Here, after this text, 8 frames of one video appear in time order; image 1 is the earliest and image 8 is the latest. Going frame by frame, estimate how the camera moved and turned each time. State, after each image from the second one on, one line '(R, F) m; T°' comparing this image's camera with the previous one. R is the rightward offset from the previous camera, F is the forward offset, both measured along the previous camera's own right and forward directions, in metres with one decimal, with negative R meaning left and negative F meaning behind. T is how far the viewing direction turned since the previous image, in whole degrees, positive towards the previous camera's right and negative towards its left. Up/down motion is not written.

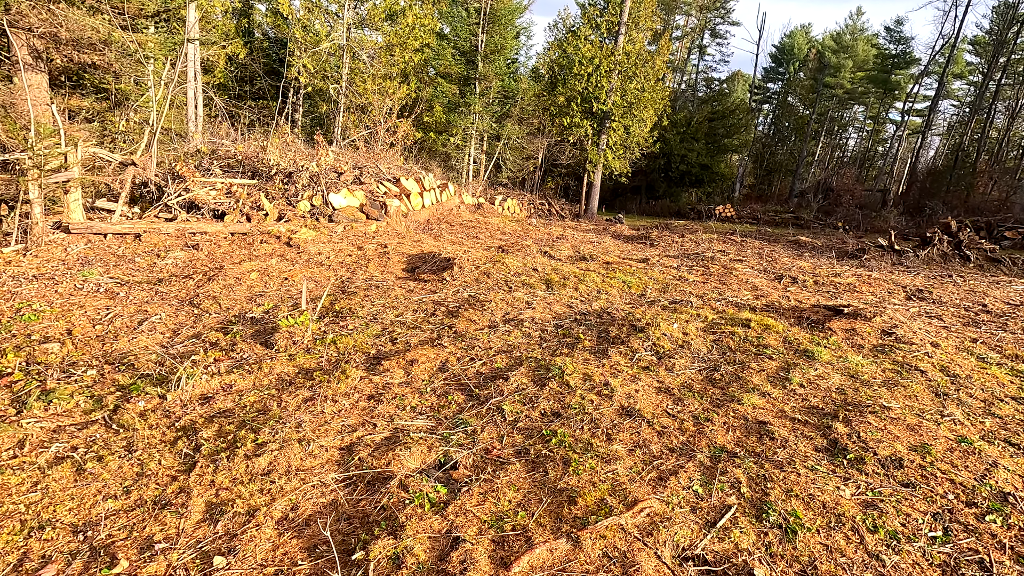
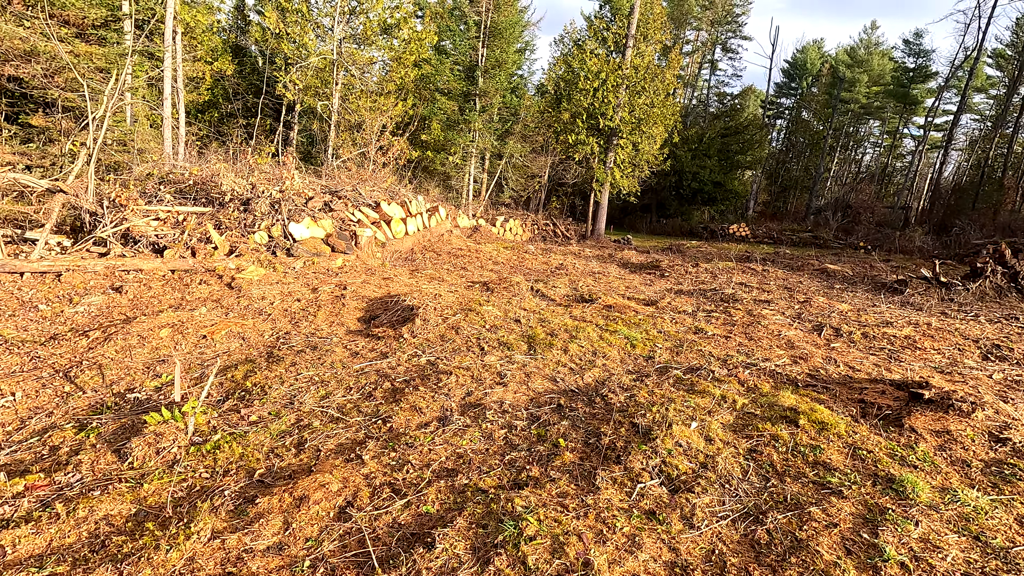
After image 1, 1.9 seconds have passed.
(+0.3, +1.0) m; -1°
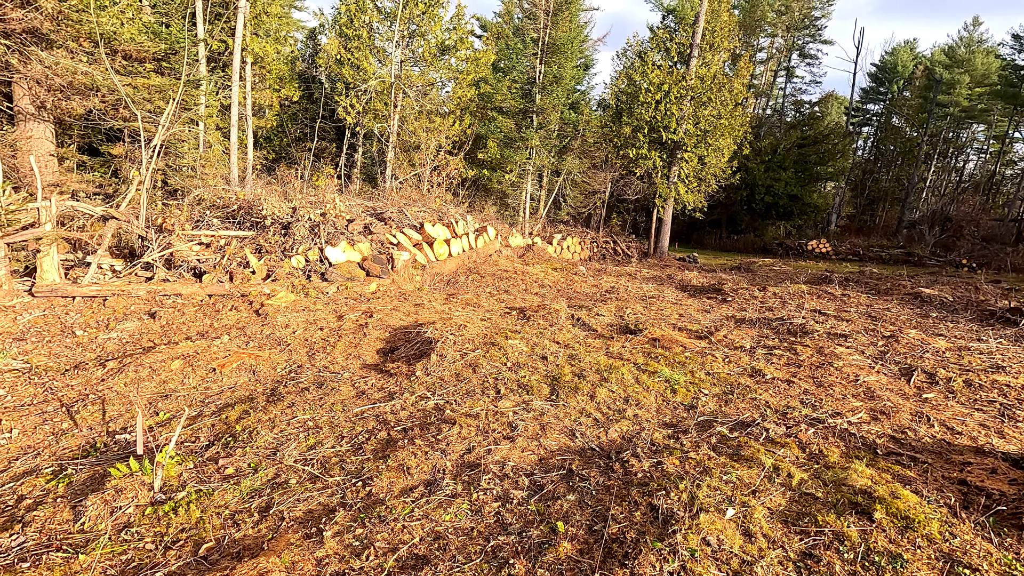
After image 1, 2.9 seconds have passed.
(+0.3, +0.4) m; -7°
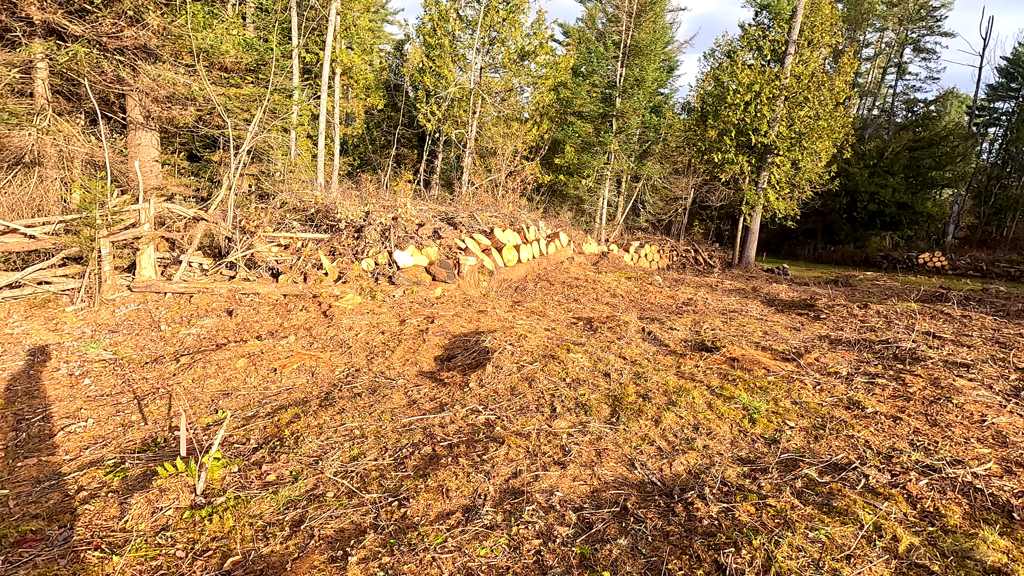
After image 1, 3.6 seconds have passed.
(+0.1, +0.2) m; -8°
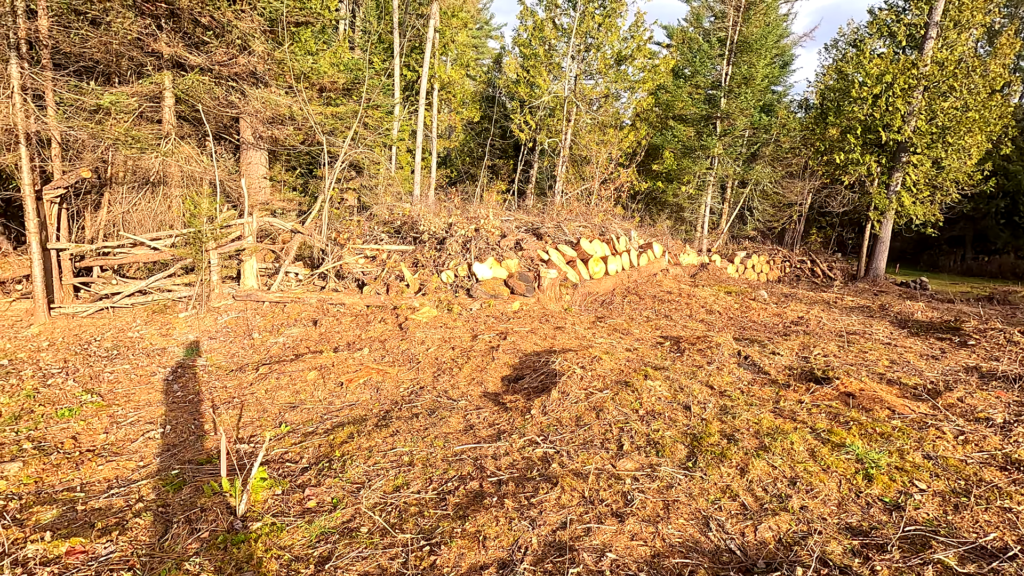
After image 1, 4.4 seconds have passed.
(+0.2, +0.3) m; -11°
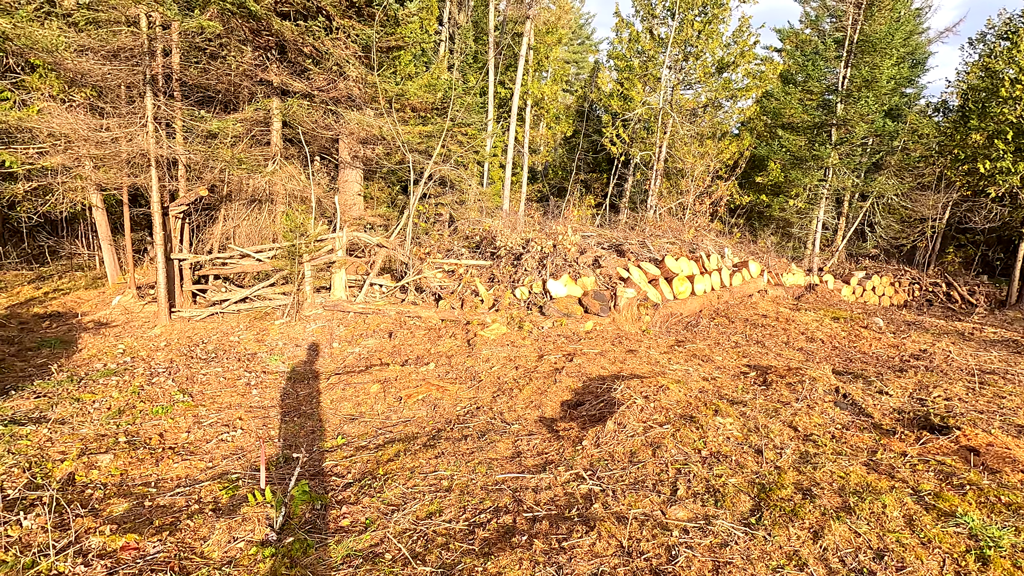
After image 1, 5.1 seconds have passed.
(+0.2, +0.1) m; -10°
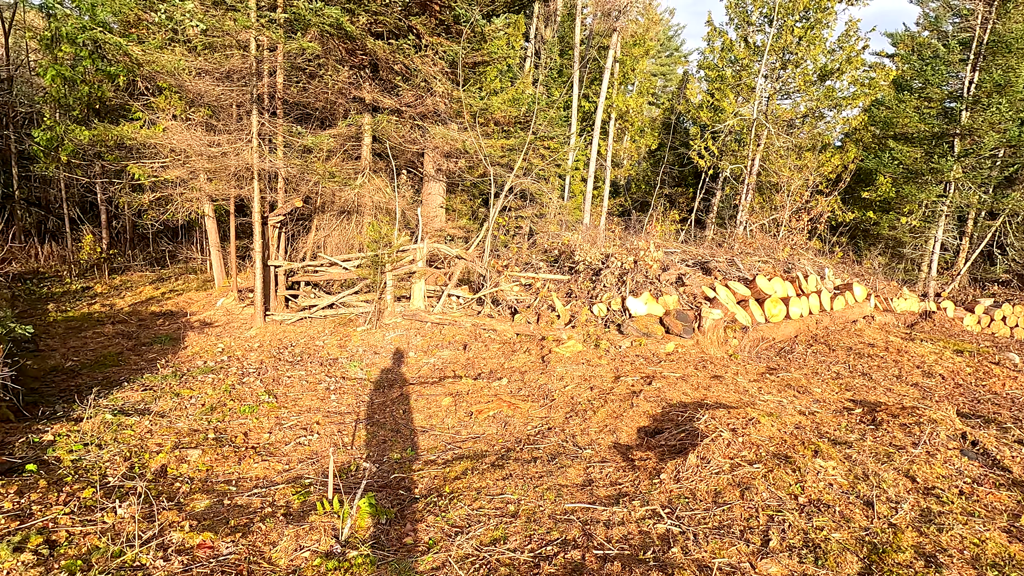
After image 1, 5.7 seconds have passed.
(0.0, +0.1) m; -8°
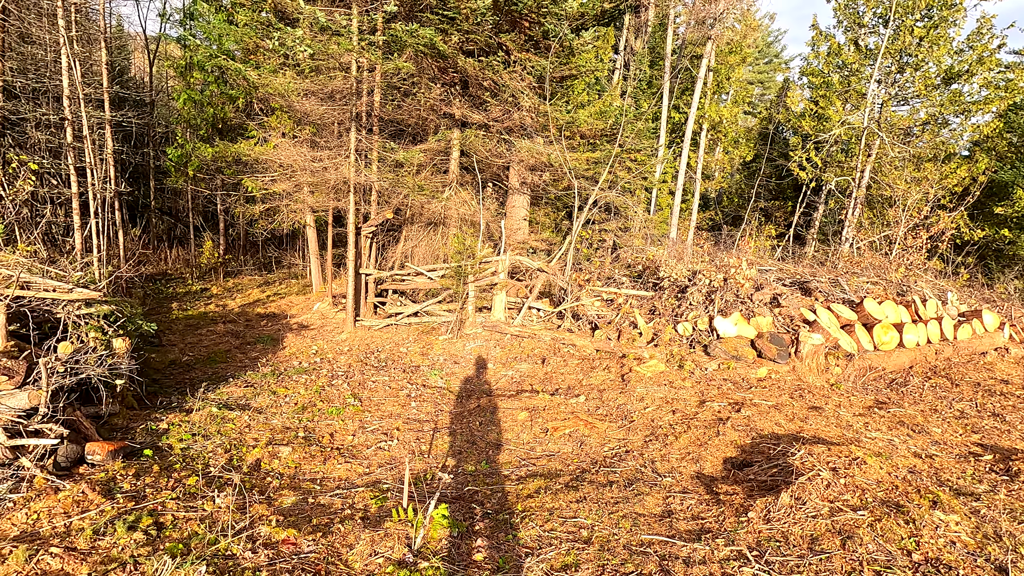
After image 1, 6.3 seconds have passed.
(0.0, 0.0) m; -9°
